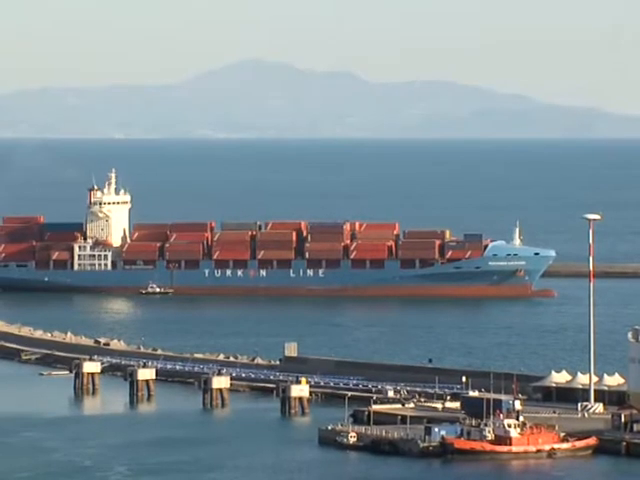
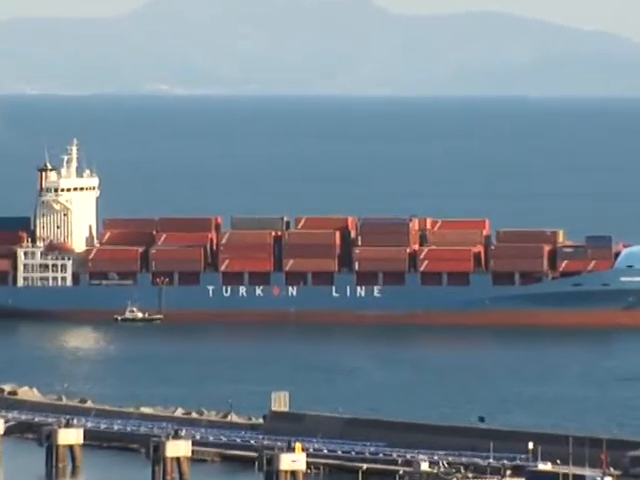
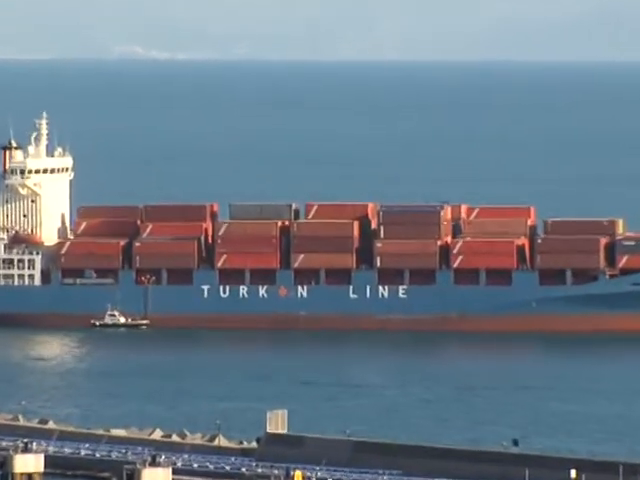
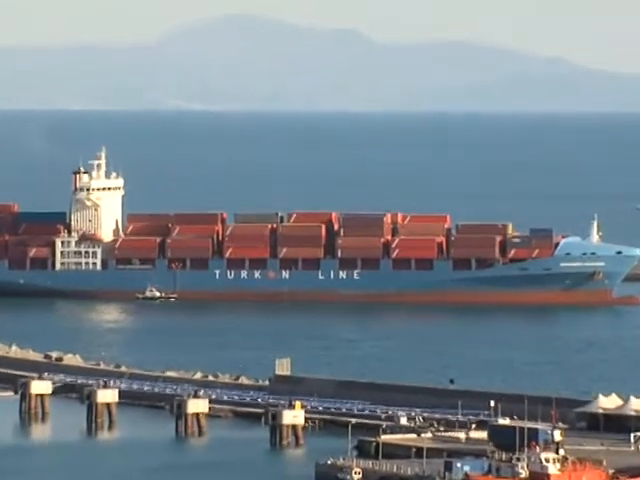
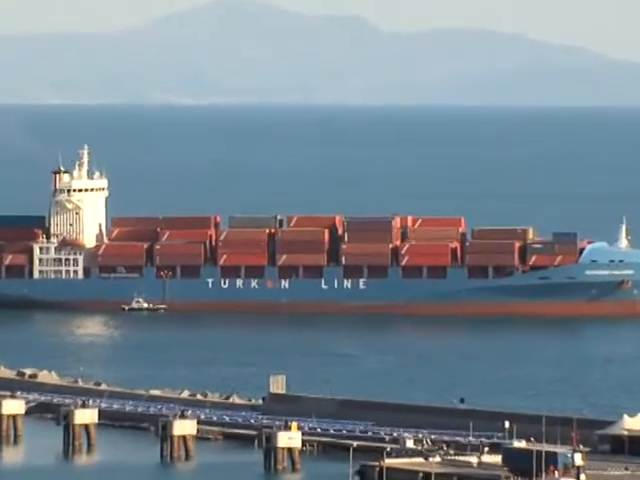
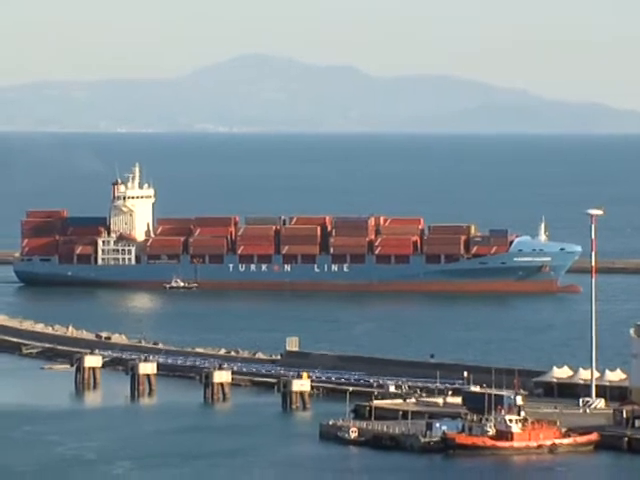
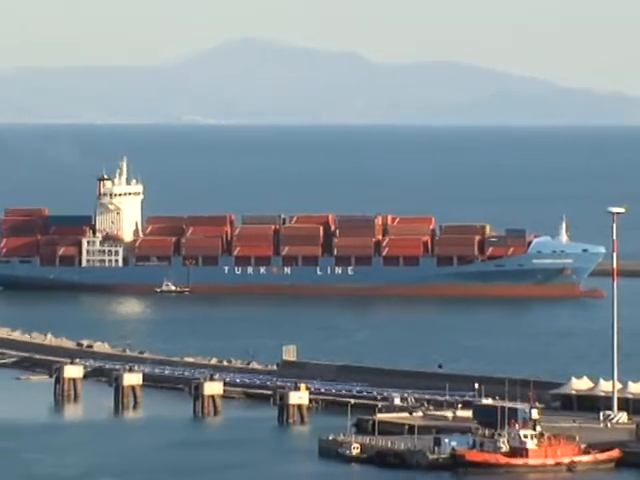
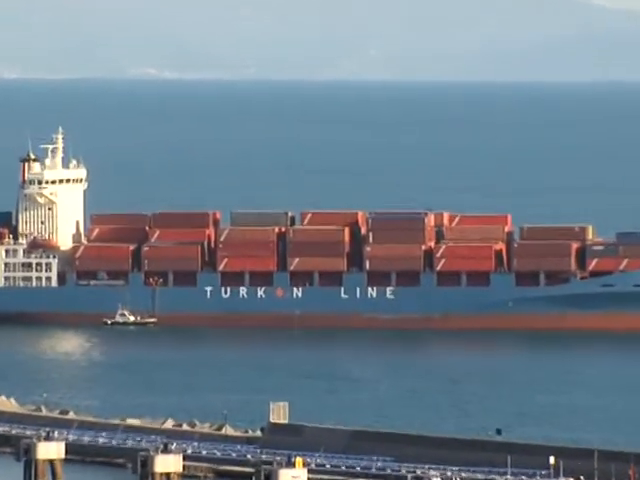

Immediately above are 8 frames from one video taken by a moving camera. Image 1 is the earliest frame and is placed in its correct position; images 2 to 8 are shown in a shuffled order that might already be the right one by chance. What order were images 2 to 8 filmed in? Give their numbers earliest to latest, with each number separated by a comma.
6, 7, 4, 5, 2, 8, 3
